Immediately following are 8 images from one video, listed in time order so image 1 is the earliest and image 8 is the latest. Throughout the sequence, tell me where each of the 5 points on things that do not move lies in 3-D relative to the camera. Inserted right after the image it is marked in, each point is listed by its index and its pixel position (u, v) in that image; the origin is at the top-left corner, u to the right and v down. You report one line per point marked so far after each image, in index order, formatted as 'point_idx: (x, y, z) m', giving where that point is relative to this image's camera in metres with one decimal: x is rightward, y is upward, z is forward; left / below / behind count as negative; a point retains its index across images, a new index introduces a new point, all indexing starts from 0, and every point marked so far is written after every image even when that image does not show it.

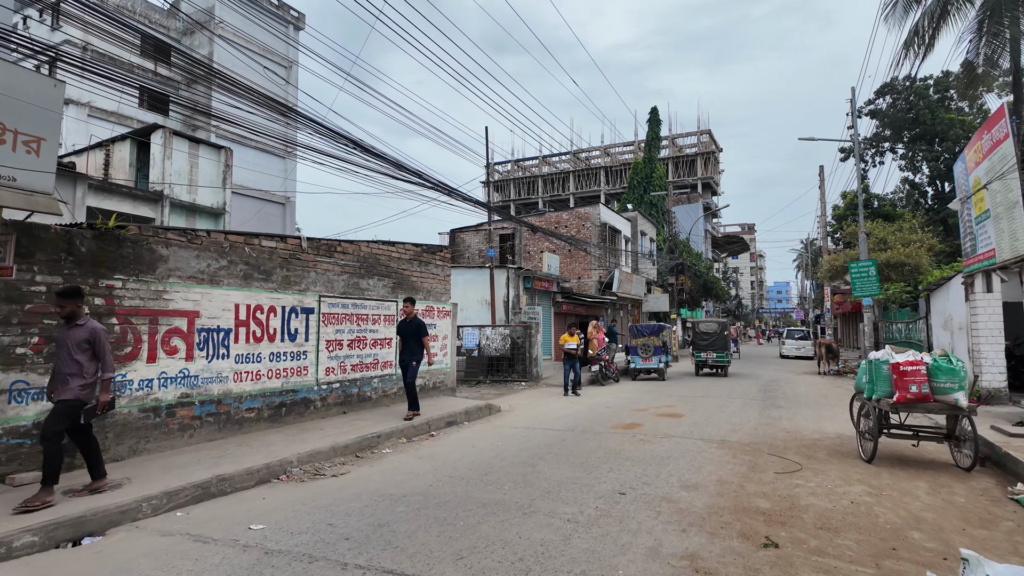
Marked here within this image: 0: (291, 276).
0: (-3.0, +0.2, +8.1) m
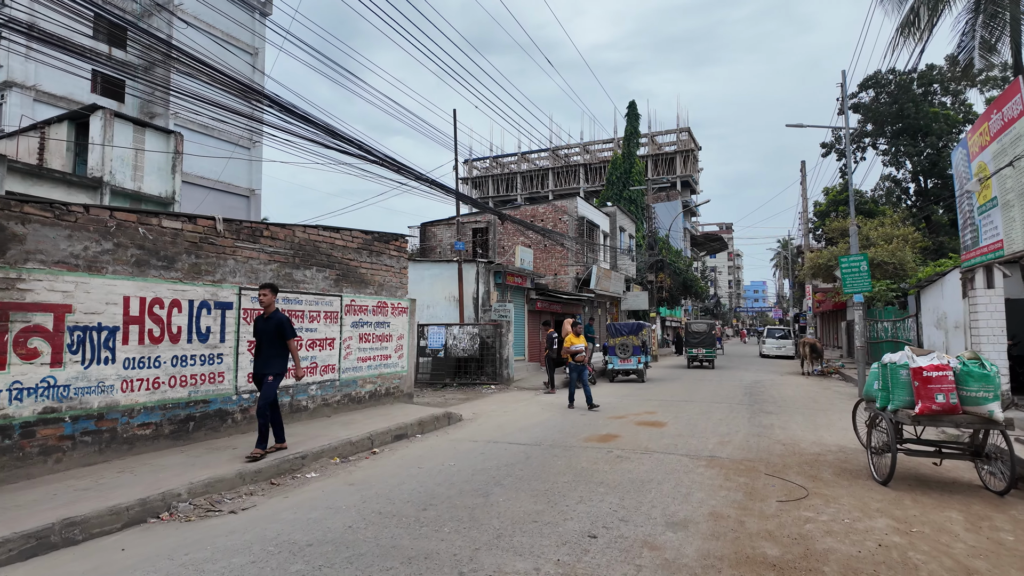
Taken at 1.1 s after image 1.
0: (-3.5, +0.3, +6.7) m
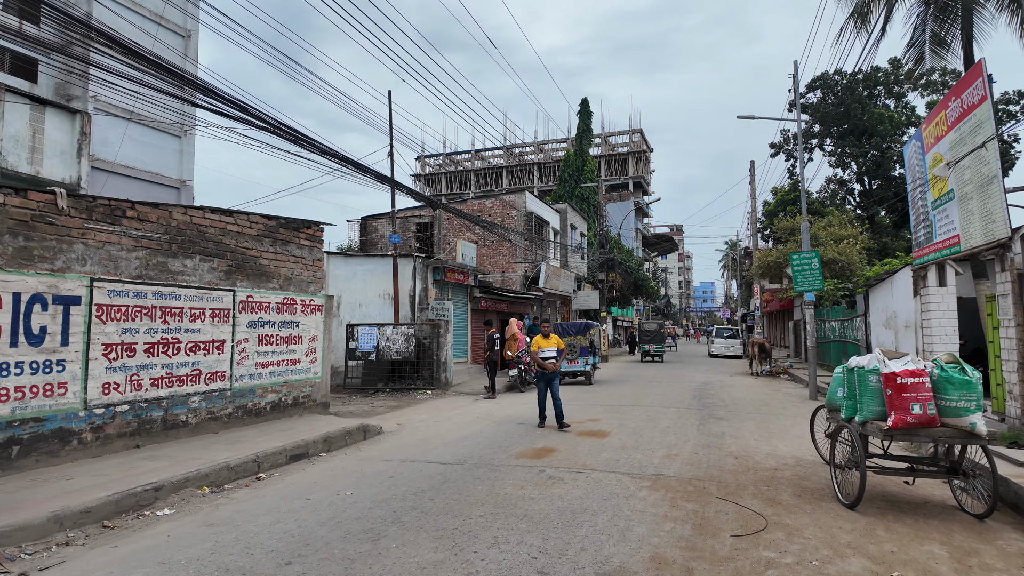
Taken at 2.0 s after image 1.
0: (-4.4, +0.4, +5.4) m
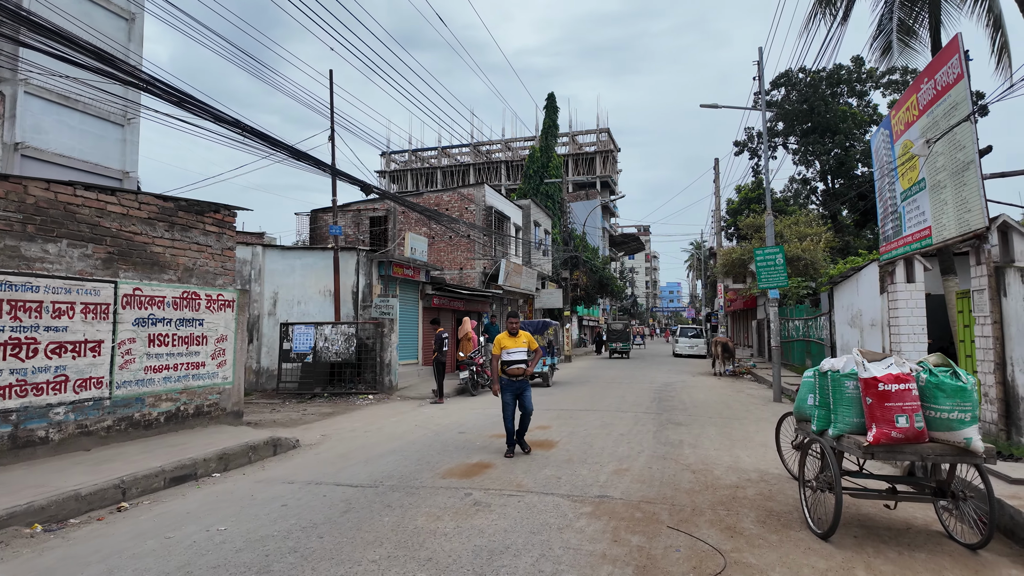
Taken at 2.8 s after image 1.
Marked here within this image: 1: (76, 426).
0: (-5.0, +0.5, +4.2) m
1: (-4.4, -1.4, +6.0) m
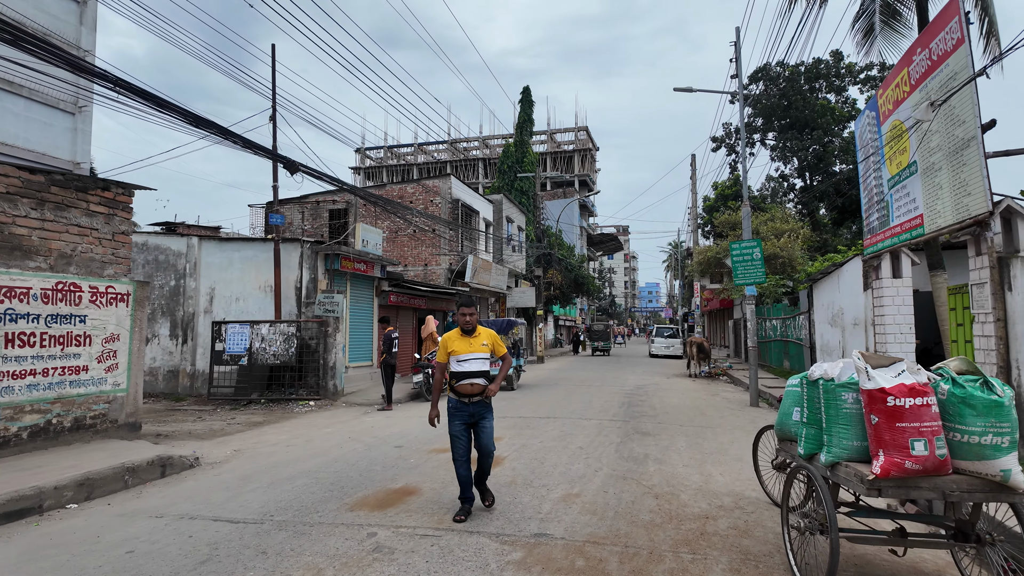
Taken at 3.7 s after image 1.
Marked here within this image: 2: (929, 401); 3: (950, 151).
0: (-5.6, +0.6, +3.0) m
1: (-5.0, -1.3, +4.8) m
2: (+2.1, -0.6, +3.0) m
3: (+5.3, +1.6, +7.2) m
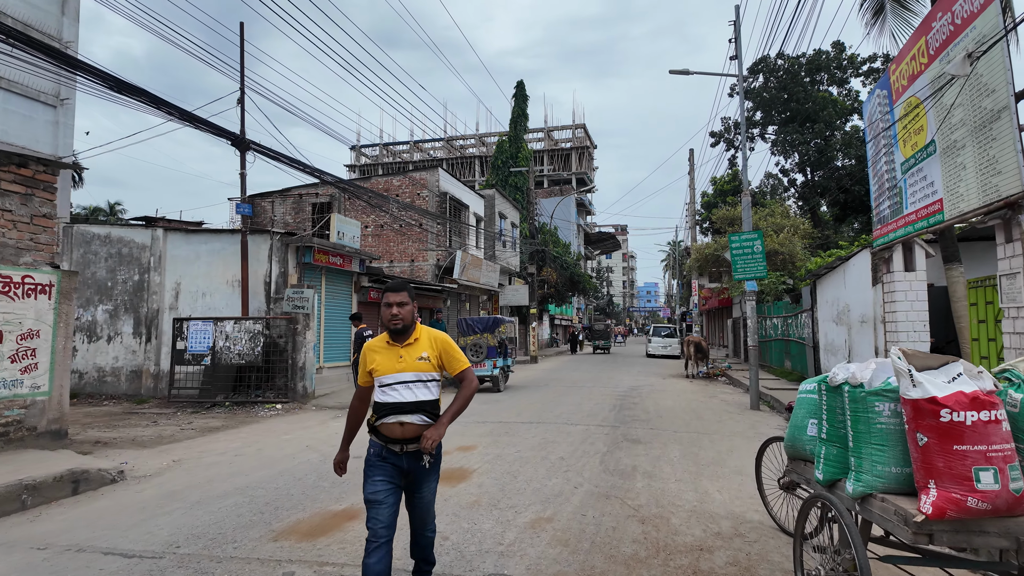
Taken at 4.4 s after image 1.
0: (-5.8, +0.7, +2.2) m
1: (-5.3, -1.2, +4.0) m
2: (+1.8, -0.5, +2.2) m
3: (+5.0, +1.7, +6.4) m
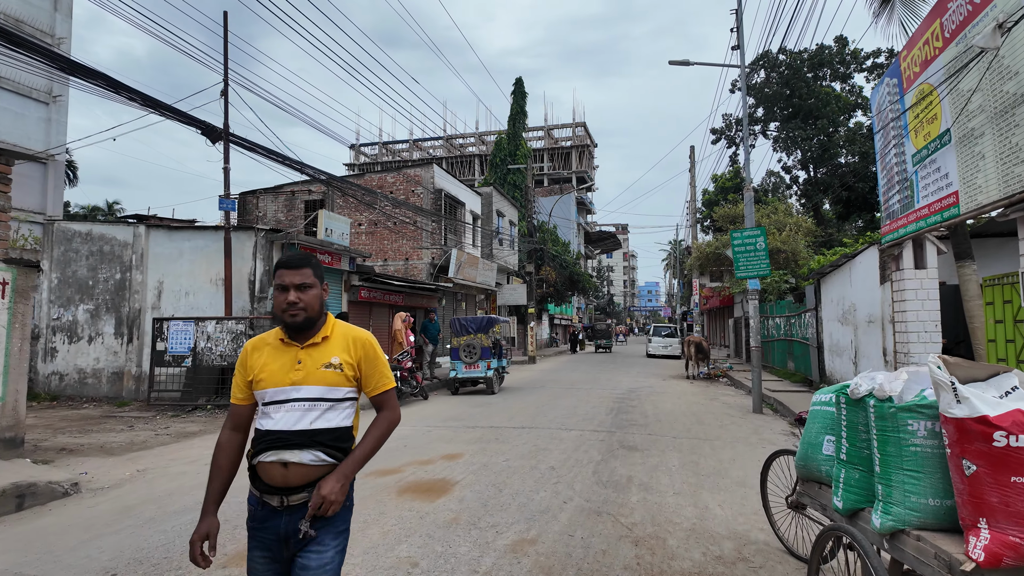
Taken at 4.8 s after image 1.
0: (-6.0, +0.7, +1.8) m
1: (-5.4, -1.2, +3.6) m
2: (+1.7, -0.5, +1.8) m
3: (+4.8, +1.8, +6.0) m
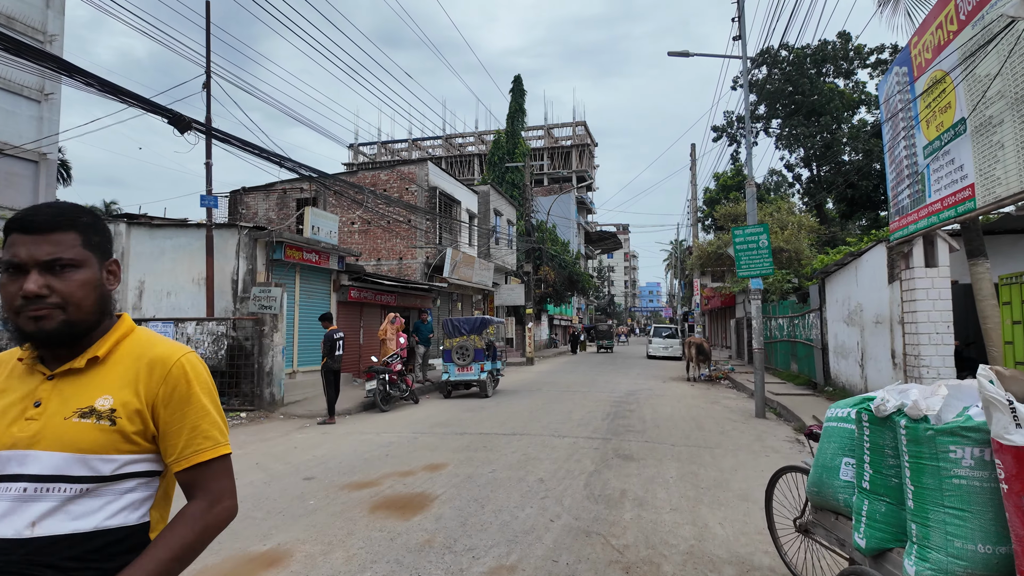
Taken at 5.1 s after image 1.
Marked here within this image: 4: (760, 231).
0: (-6.1, +0.7, +1.4) m
1: (-5.6, -1.2, +3.2) m
2: (+1.6, -0.5, +1.4) m
3: (+4.7, +1.8, +5.6) m
4: (+4.9, +1.1, +11.7) m
